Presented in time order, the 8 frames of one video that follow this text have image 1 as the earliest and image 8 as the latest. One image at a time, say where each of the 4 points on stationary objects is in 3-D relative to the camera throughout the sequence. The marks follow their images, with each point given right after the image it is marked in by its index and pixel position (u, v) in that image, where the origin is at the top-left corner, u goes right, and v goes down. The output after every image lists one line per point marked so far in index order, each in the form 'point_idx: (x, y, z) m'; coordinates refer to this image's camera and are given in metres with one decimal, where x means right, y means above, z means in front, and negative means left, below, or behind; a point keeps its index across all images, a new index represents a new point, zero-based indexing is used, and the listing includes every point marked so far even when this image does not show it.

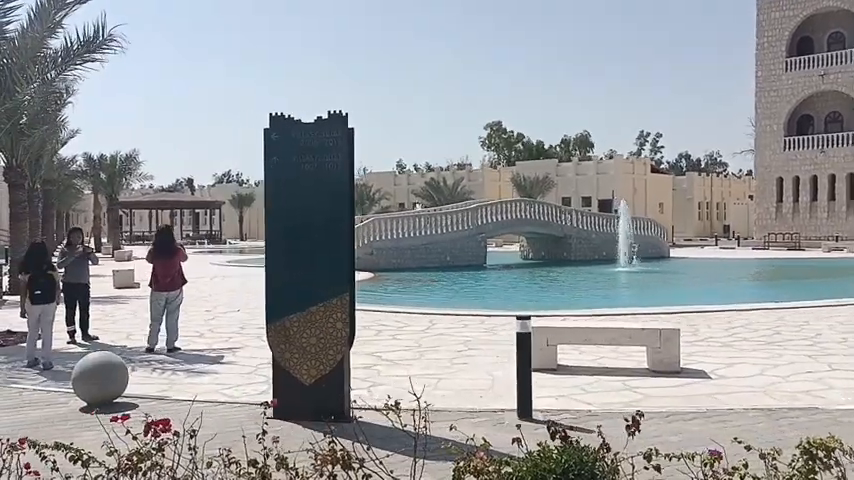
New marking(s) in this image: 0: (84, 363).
0: (-3.6, -1.3, +7.6) m
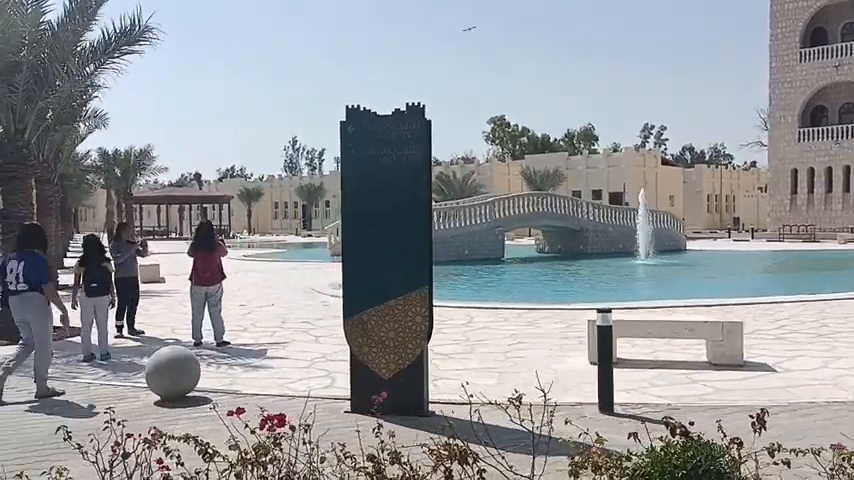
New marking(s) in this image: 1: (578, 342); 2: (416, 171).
0: (-2.8, -1.2, +7.6) m
1: (+2.3, -1.5, +11.0) m
2: (-0.1, +0.6, +6.8) m
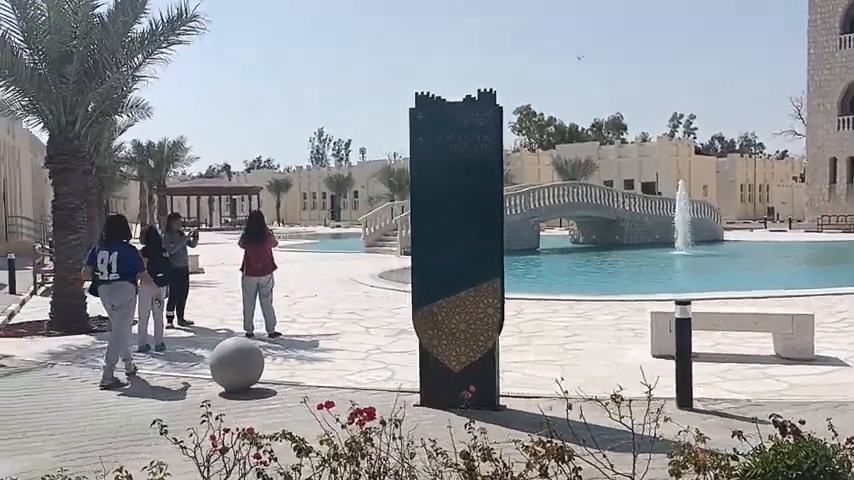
0: (-2.1, -1.1, +7.5) m
1: (+3.1, -1.4, +10.7) m
2: (+0.5, +0.7, +6.6) m
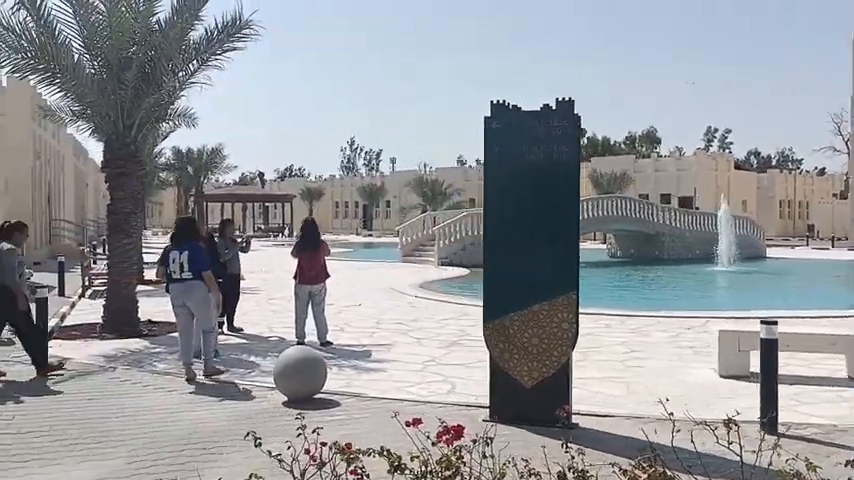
0: (-1.4, -1.2, +7.4) m
1: (+3.8, -1.6, +10.4) m
2: (+1.2, +0.6, +6.5) m
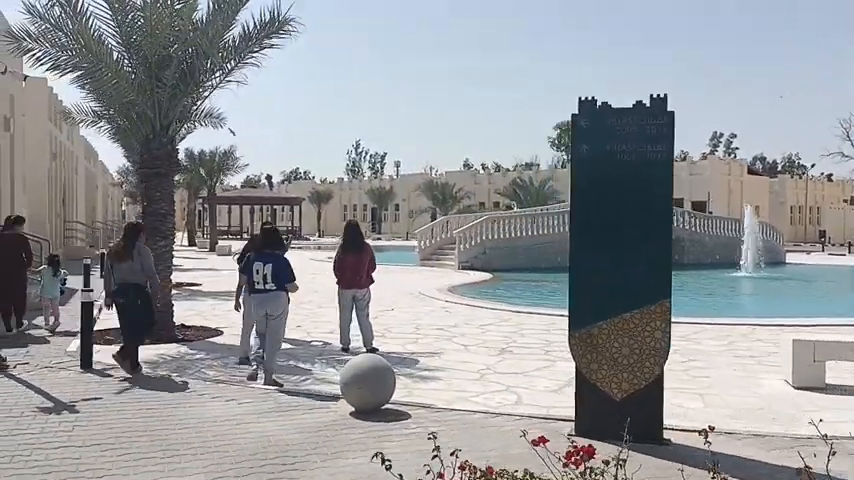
0: (-0.7, -1.2, +7.1) m
1: (+4.6, -1.7, +10.1) m
2: (+1.9, +0.6, +6.2) m
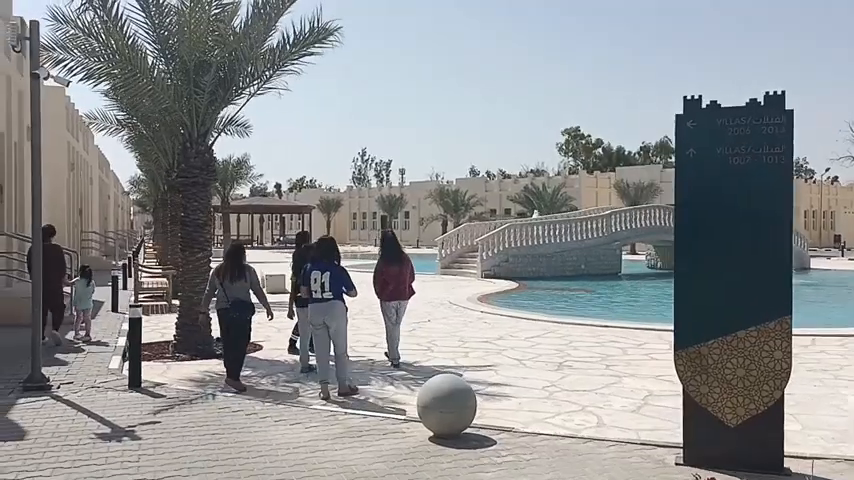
0: (0.0, -1.4, +6.6) m
1: (+5.4, -1.8, +9.6) m
2: (+2.7, +0.5, +5.7) m
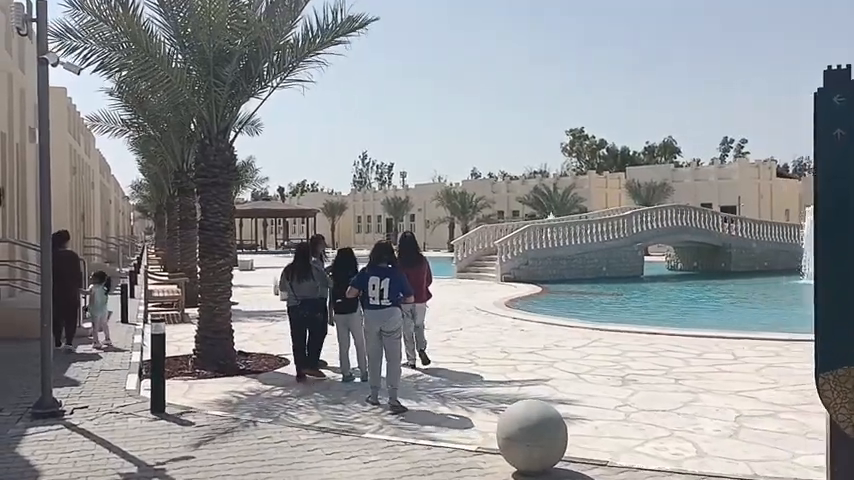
0: (+0.7, -1.4, +5.6) m
1: (+6.0, -1.8, +8.6) m
2: (+3.3, +0.5, +4.7) m
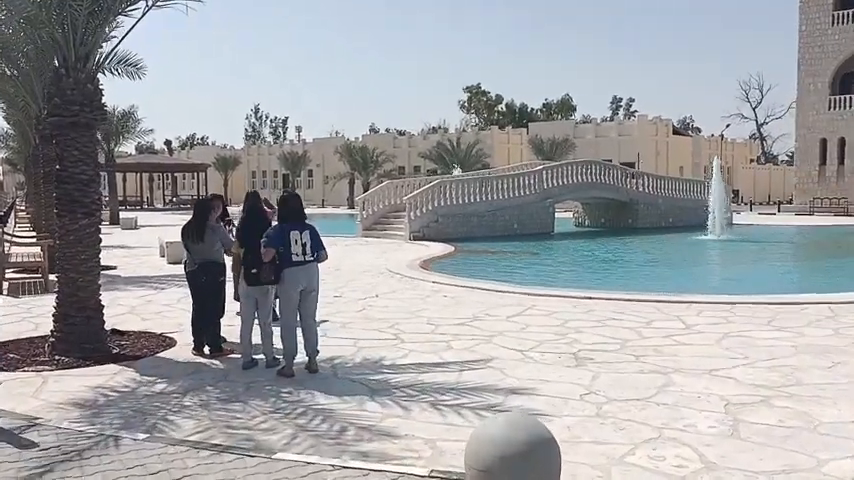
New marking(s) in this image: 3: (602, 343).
0: (+0.4, -1.1, +4.1) m
1: (+5.2, -1.3, +7.8) m
2: (+3.1, +0.7, +3.4) m
3: (+2.1, -1.3, +9.0) m
